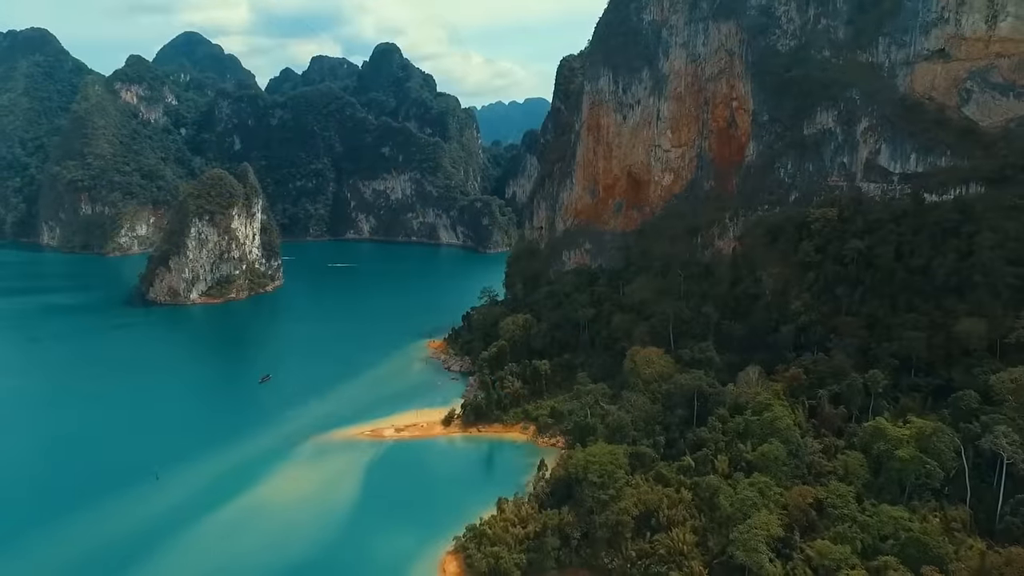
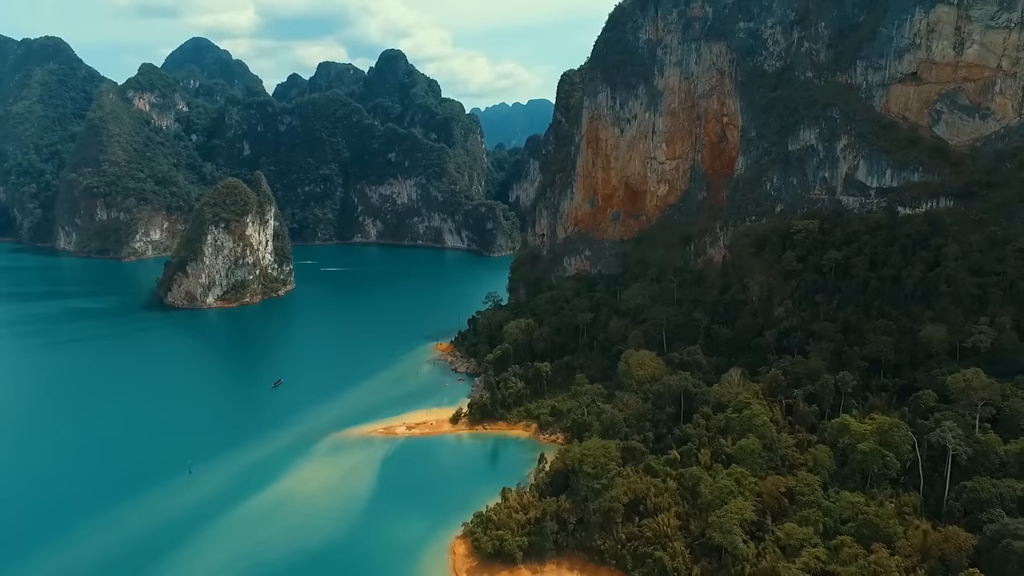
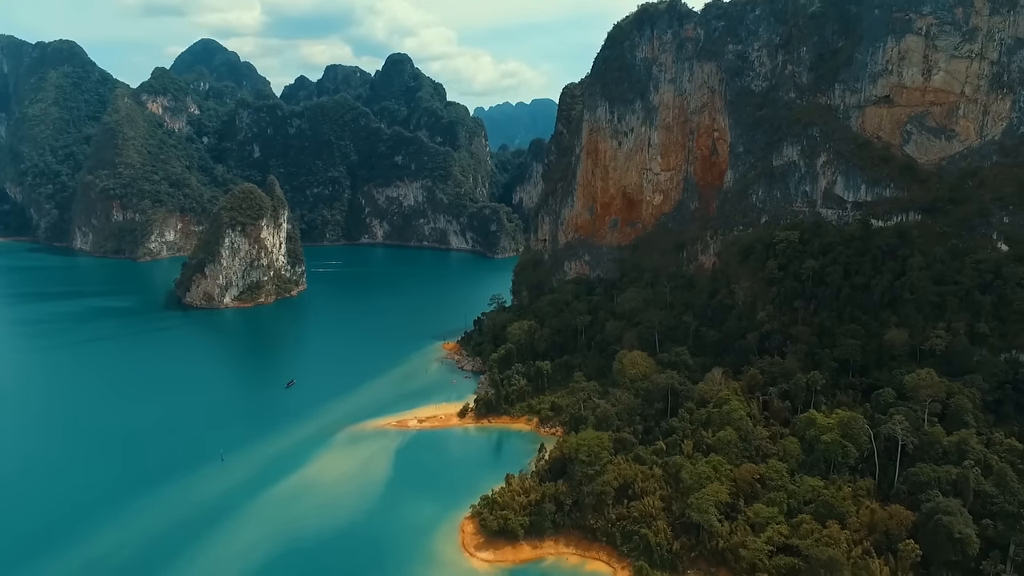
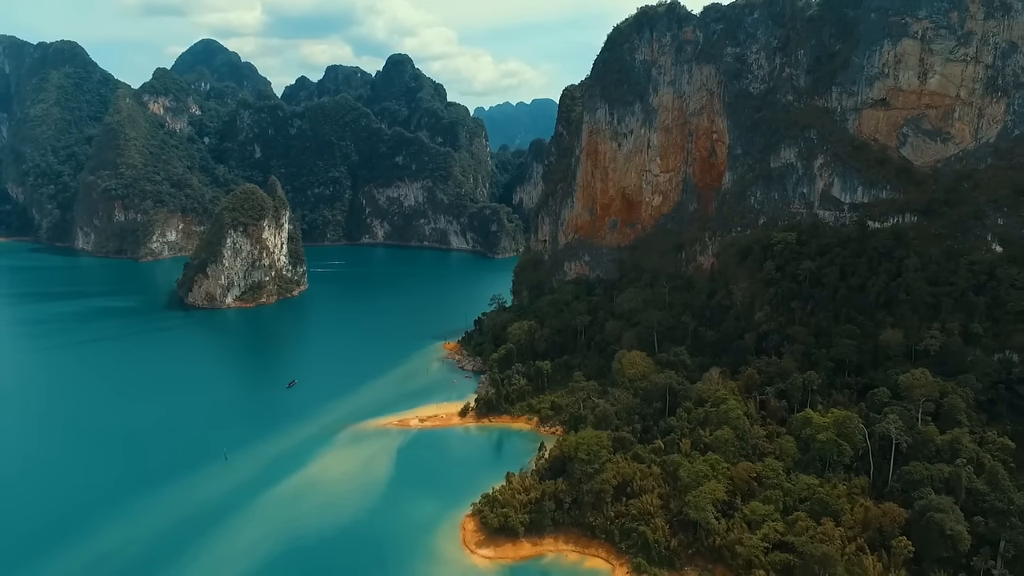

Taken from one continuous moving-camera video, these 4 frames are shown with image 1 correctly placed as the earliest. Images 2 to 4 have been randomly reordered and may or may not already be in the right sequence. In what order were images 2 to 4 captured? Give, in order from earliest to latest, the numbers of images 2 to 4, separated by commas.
2, 3, 4
